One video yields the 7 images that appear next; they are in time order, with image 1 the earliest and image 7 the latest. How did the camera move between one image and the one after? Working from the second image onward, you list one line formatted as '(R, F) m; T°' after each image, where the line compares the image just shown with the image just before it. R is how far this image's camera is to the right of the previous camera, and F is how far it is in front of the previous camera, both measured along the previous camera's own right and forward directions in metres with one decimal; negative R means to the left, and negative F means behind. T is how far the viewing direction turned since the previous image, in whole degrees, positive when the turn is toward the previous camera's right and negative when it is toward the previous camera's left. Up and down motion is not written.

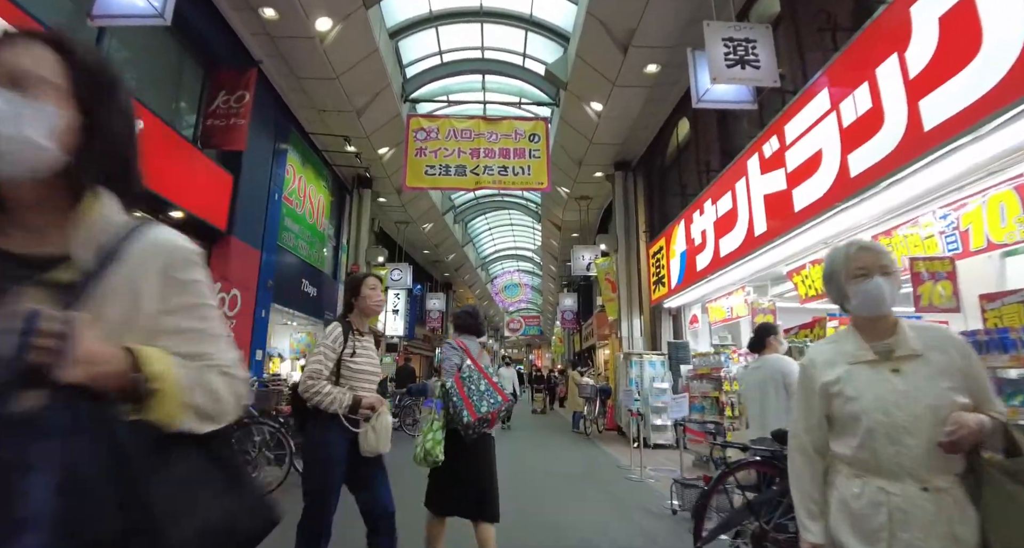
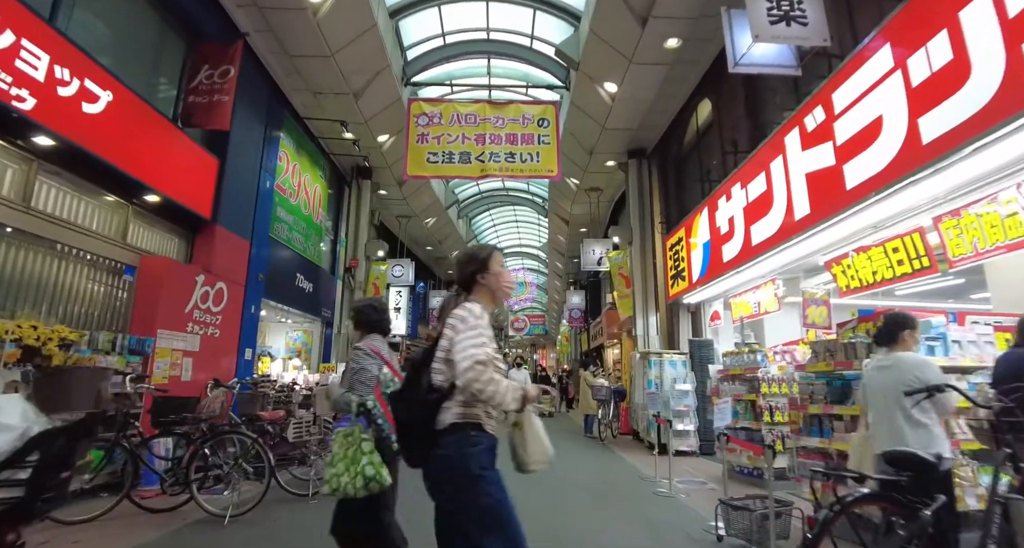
(-0.1, +0.5) m; 0°
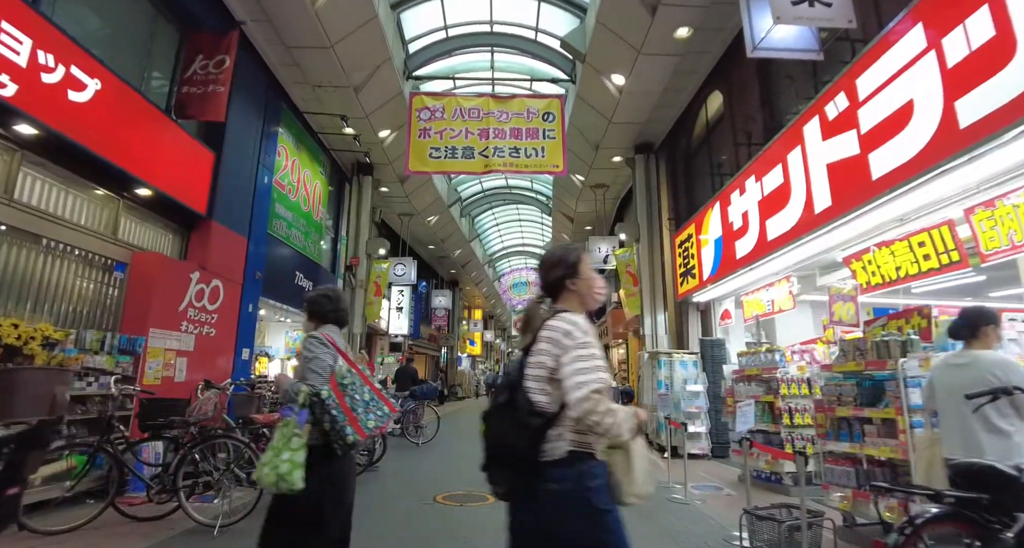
(0.0, +0.2) m; 0°
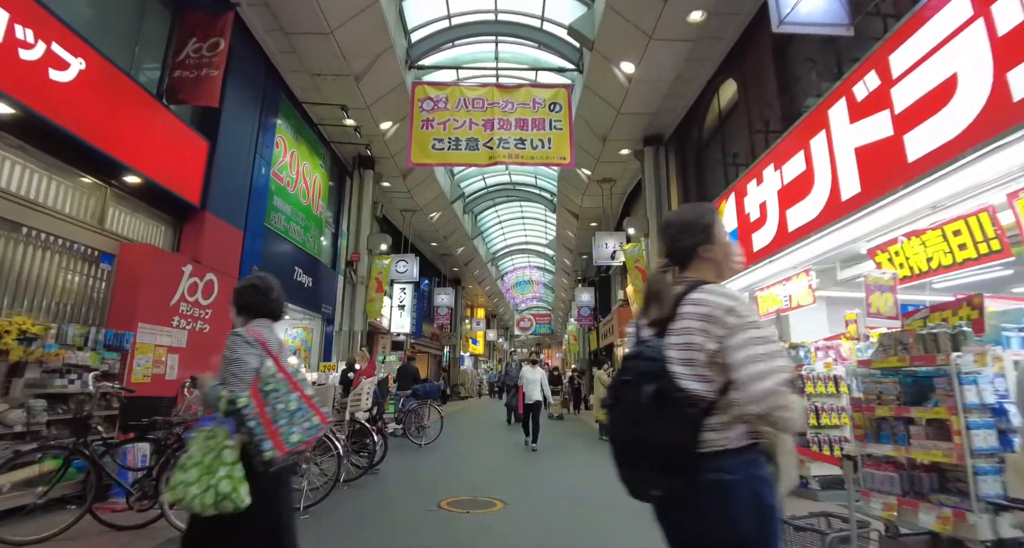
(-0.1, +0.2) m; 0°
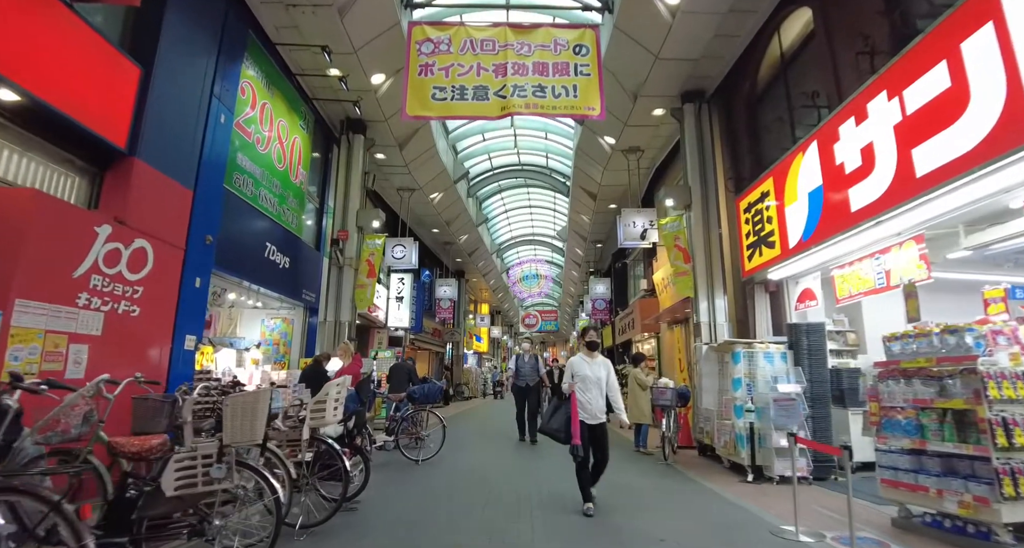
(-0.2, +1.3) m; 0°
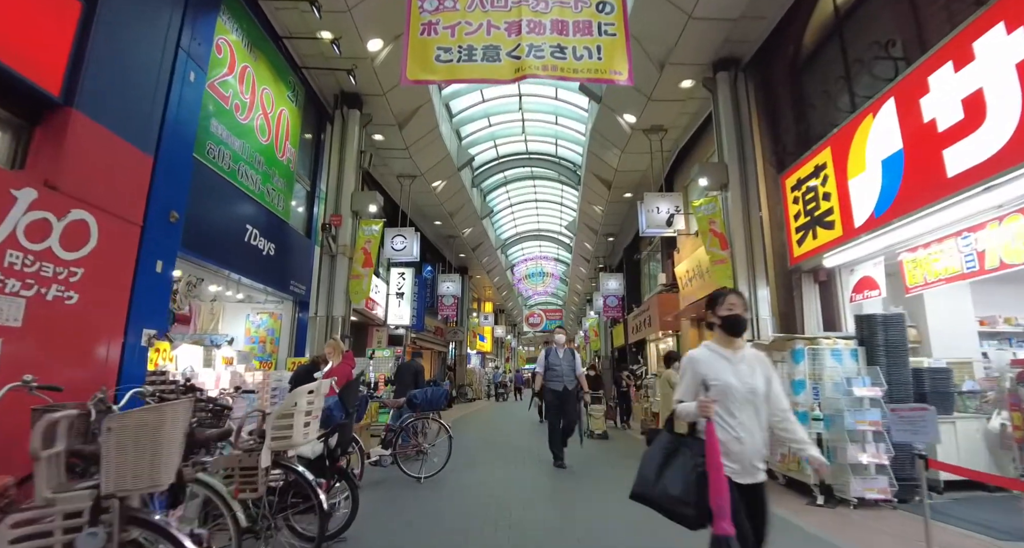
(-0.1, +0.8) m; 0°
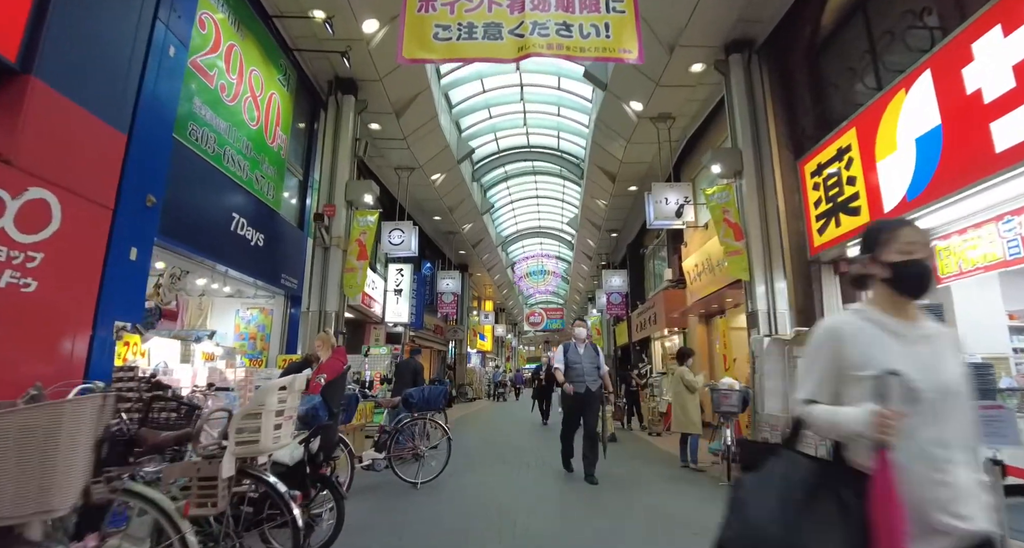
(0.0, +0.3) m; 0°
